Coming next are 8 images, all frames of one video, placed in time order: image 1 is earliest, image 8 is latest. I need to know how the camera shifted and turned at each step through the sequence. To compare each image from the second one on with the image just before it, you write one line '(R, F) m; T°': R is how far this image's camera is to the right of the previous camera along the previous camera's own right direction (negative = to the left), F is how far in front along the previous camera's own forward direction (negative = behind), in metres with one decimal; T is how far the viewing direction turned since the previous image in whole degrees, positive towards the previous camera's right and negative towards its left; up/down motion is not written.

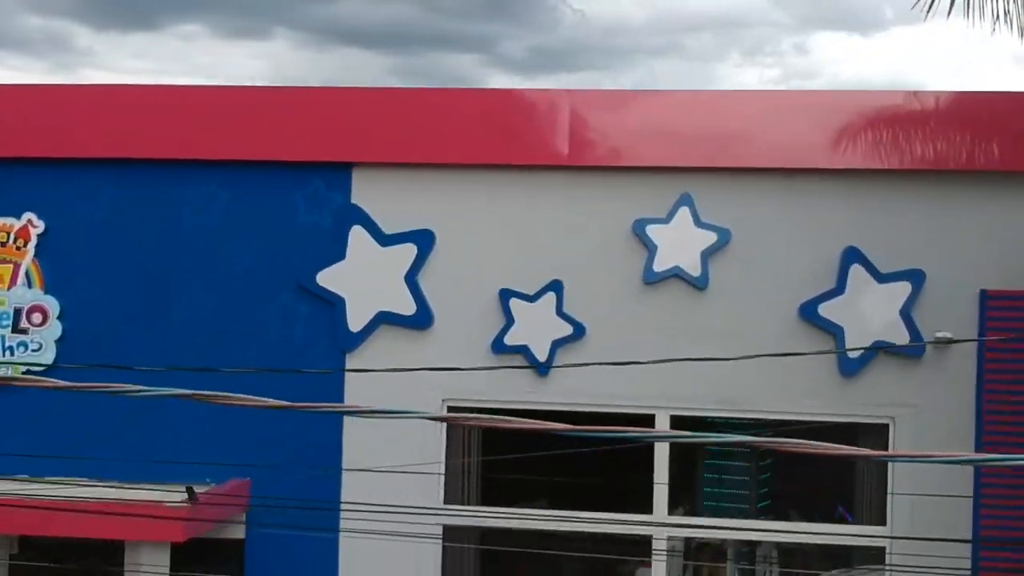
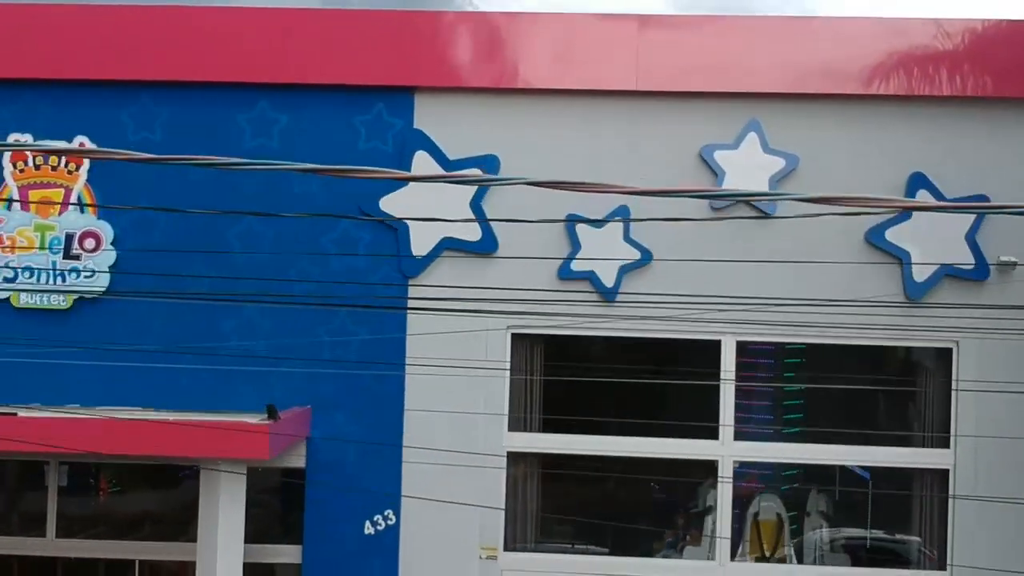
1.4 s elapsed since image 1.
(-0.9, +0.1) m; +3°
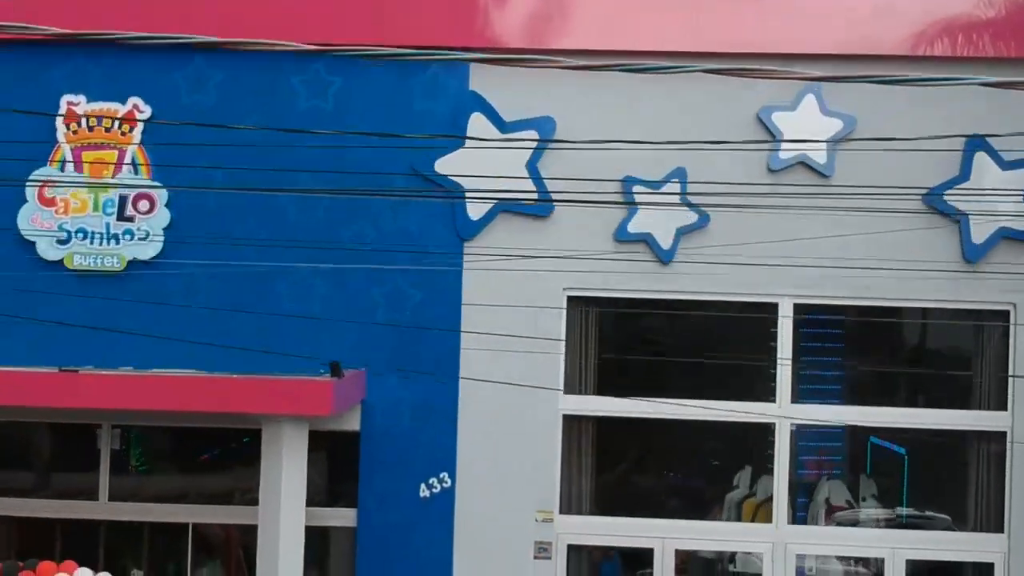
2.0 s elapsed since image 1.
(-0.4, 0.0) m; 0°
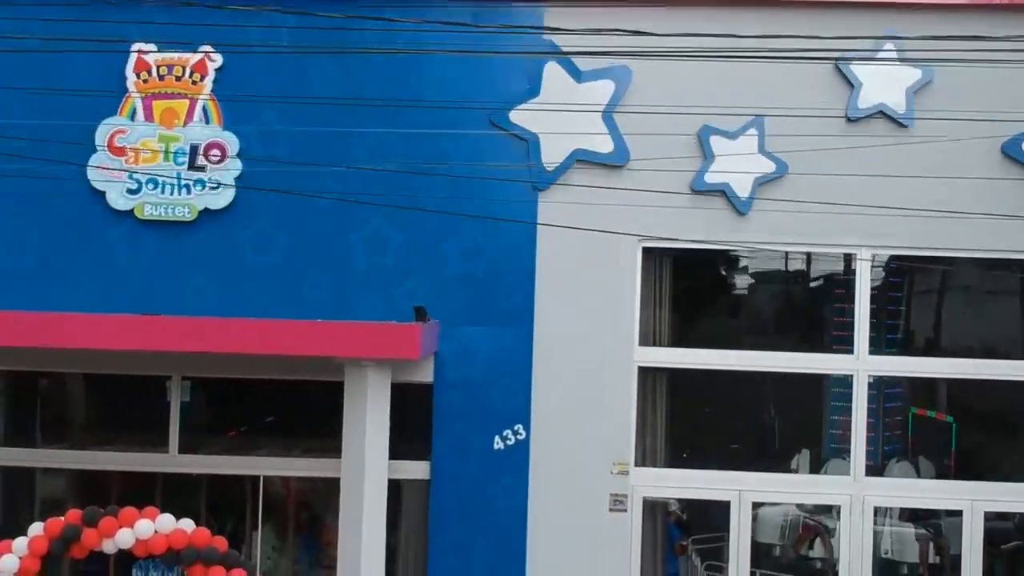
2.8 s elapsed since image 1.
(-0.5, +0.1) m; 0°
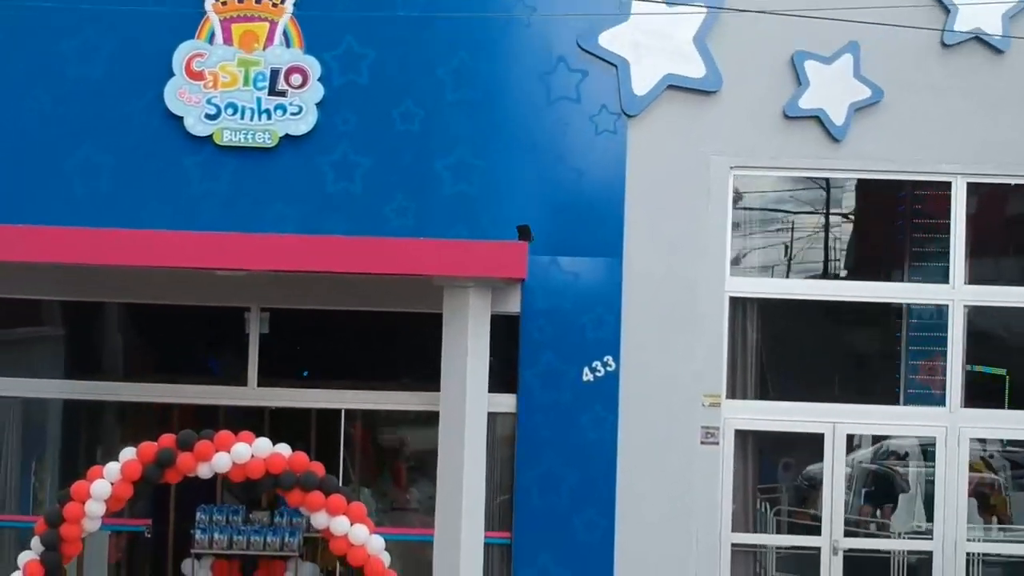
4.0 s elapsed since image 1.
(-0.7, +0.2) m; +1°
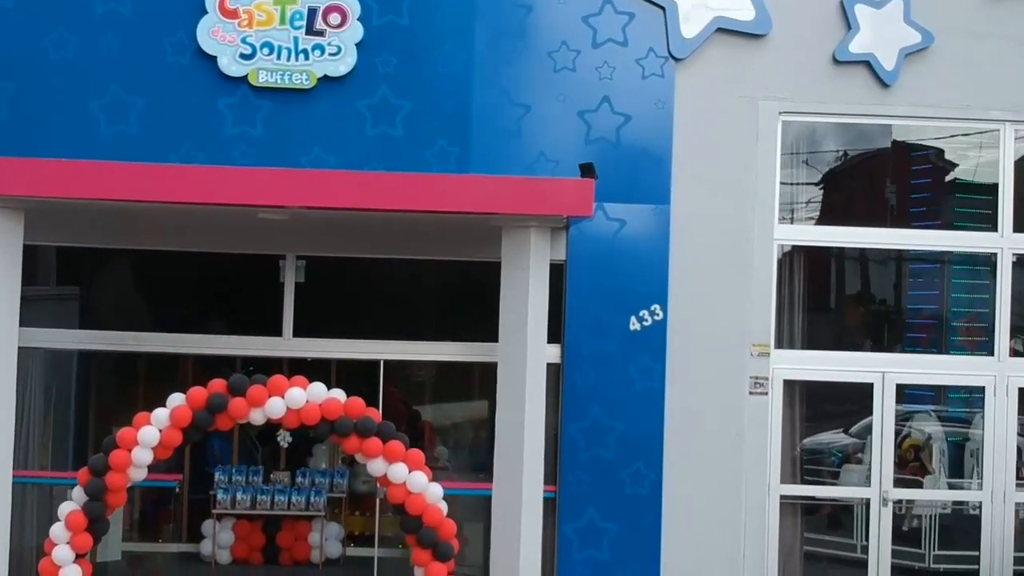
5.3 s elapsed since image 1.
(-0.7, +0.2) m; +3°
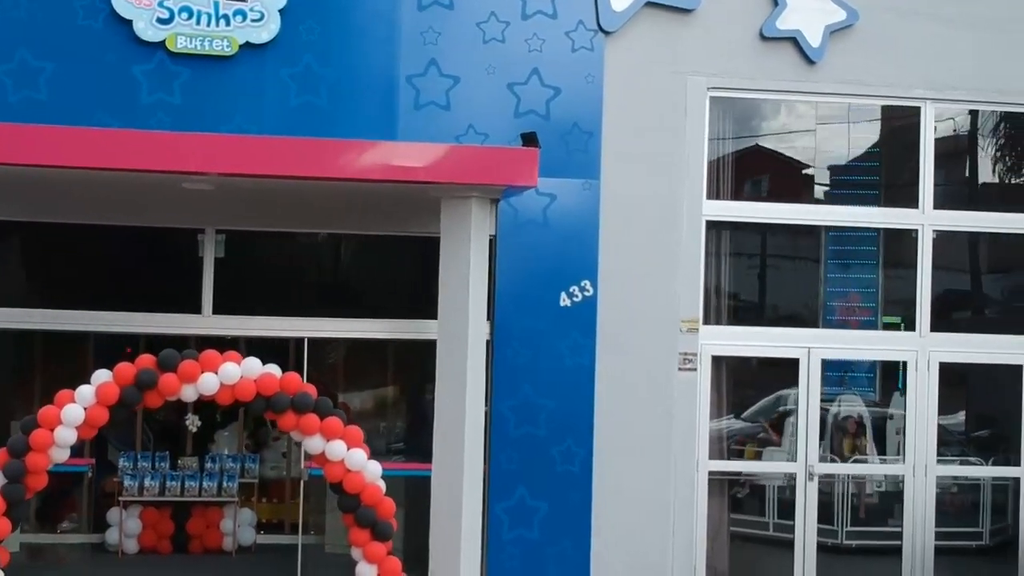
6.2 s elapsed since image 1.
(-0.4, +0.2) m; +6°
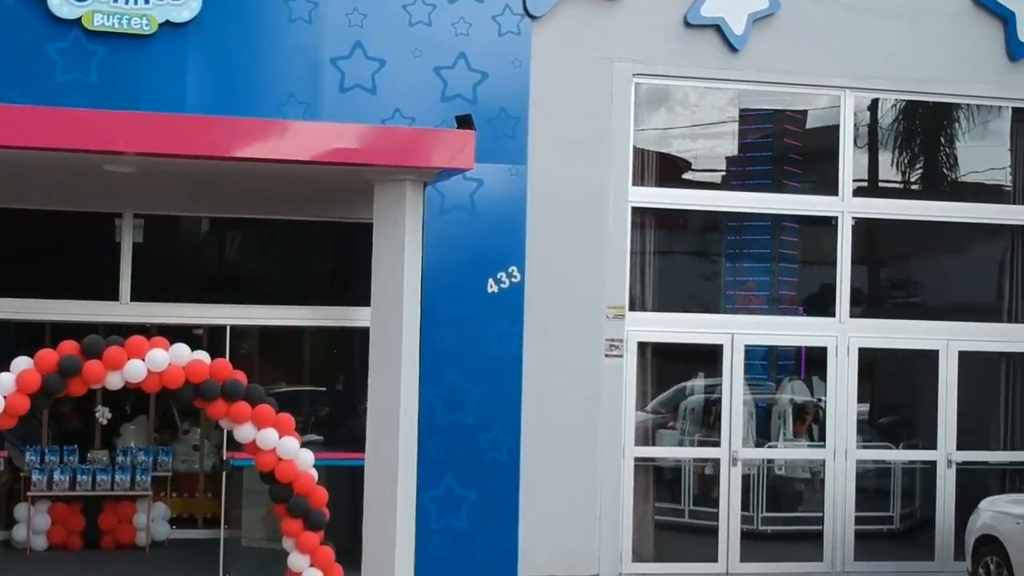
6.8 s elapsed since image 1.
(-0.3, +0.1) m; +5°
